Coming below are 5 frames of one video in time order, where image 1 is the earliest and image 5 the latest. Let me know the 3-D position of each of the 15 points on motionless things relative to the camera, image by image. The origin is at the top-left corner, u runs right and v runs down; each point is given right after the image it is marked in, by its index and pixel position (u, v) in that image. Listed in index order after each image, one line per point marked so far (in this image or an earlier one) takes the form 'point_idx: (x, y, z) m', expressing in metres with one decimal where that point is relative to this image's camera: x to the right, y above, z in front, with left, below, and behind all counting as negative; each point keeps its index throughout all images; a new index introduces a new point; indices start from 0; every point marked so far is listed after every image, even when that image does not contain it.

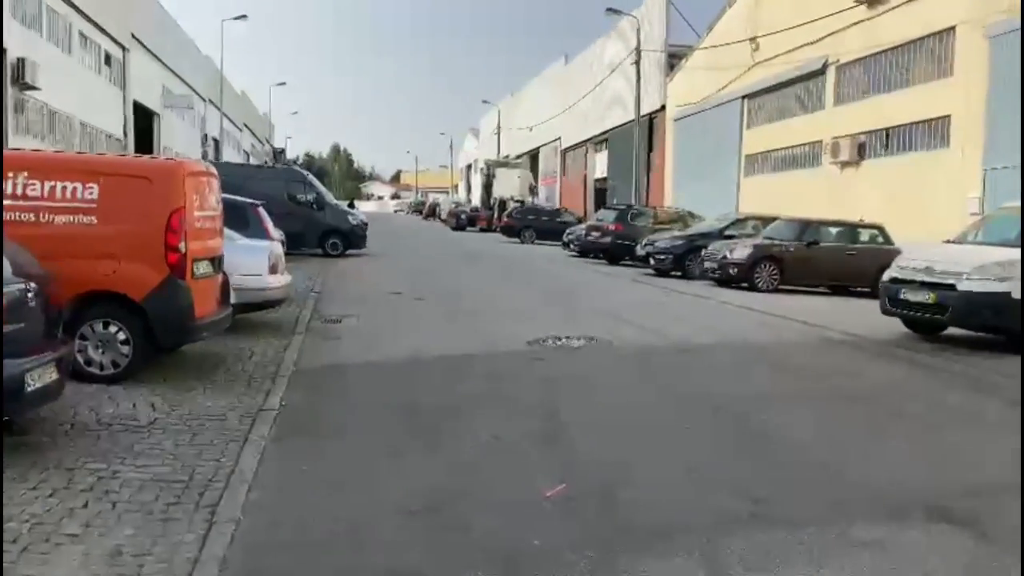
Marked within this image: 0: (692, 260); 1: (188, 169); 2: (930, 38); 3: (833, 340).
0: (+4.2, +0.6, +19.6) m
1: (-3.1, +1.1, +8.0) m
2: (+9.5, +5.6, +19.0) m
3: (+4.2, -0.7, +10.9) m
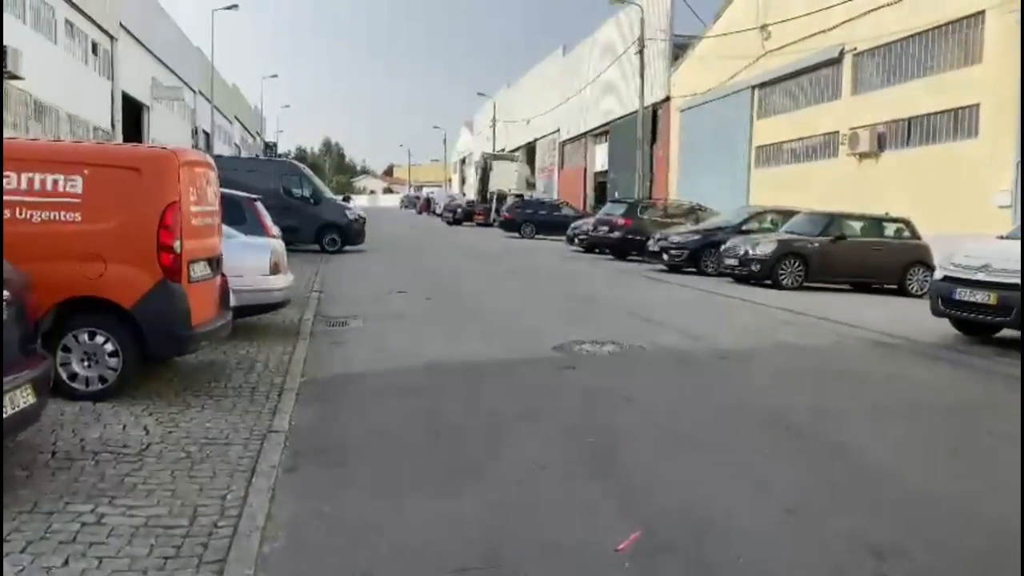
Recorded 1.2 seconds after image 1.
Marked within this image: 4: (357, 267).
0: (+4.4, +0.7, +18.8) m
1: (-2.8, +1.1, +7.2) m
2: (+9.7, +5.7, +18.2) m
3: (+4.4, -0.7, +10.1) m
4: (-3.5, +0.5, +19.2) m
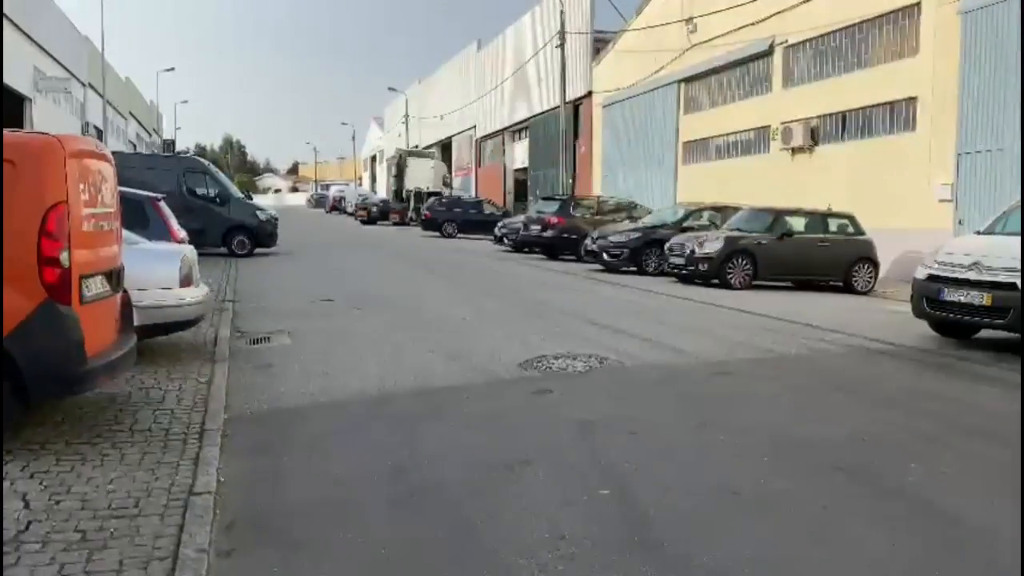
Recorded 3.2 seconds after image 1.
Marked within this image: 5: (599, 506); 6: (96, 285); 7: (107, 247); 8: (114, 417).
0: (+2.9, +0.7, +18.0) m
1: (-3.0, +0.9, +5.7) m
2: (+8.1, +5.8, +18.0) m
3: (+3.9, -0.7, +9.4) m
4: (-5.0, +0.3, +17.5) m
5: (+0.5, -1.2, +4.7) m
6: (-2.9, 0.0, +6.0) m
7: (-3.0, +0.3, +6.3) m
8: (-3.1, -1.0, +6.5) m
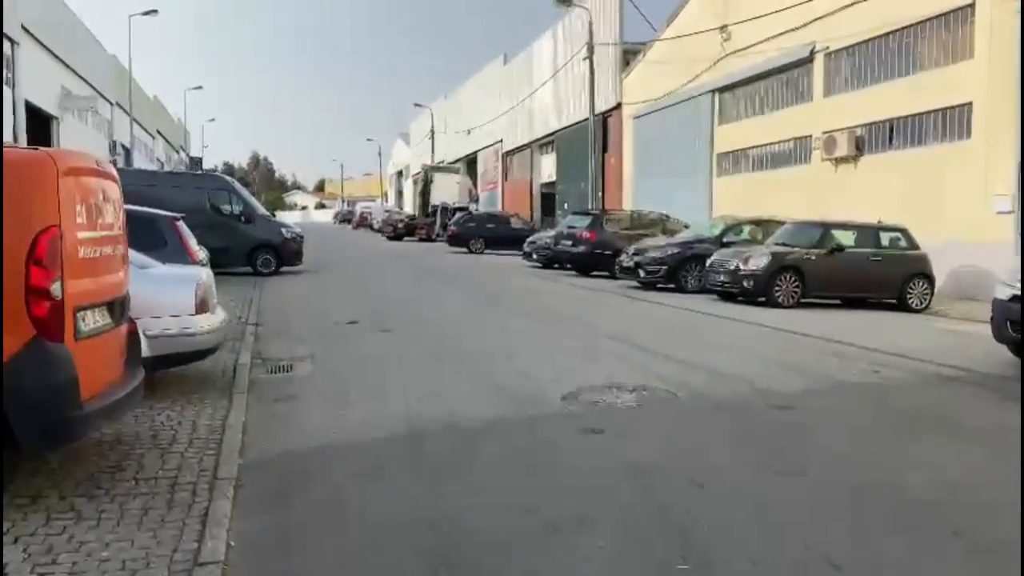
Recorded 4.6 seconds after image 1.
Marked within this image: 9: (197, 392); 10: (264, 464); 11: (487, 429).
0: (+3.6, +0.3, +17.2) m
1: (-2.7, +0.7, +5.1) m
2: (+8.8, +5.5, +17.1) m
3: (+4.3, -0.9, +8.5) m
4: (-4.3, -0.1, +17.0) m
5: (+0.8, -1.4, +4.0) m
6: (-2.6, -0.2, +5.3) m
7: (-2.7, +0.1, +5.6) m
8: (-2.7, -1.2, +5.8) m
9: (-3.0, -1.0, +8.0) m
10: (-1.7, -1.2, +5.9) m
11: (-0.2, -1.1, +6.5) m
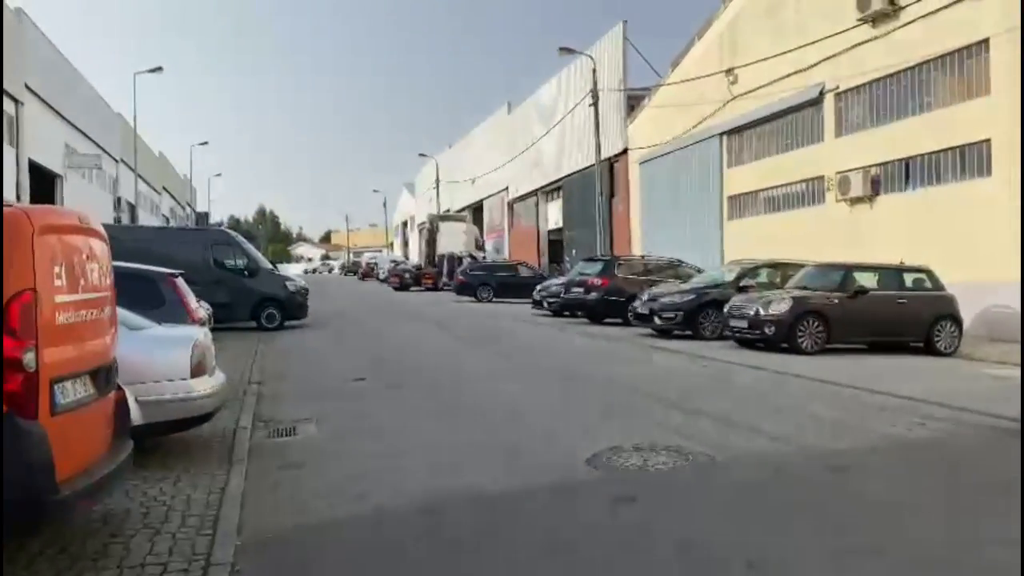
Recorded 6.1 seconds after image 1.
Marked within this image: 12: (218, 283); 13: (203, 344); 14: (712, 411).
0: (+3.8, -0.6, +16.7) m
1: (-2.6, +0.4, +4.6) m
2: (+8.9, +4.7, +16.8) m
3: (+4.5, -1.3, +7.9) m
4: (-4.1, -1.2, +16.5) m
5: (+0.9, -1.6, +3.4) m
6: (-2.5, -0.6, +4.8) m
7: (-2.6, -0.3, +5.2) m
8: (-2.6, -1.6, +5.3) m
9: (-2.8, -1.5, +7.4) m
10: (-1.6, -1.6, +5.3) m
11: (0.0, -1.5, +6.0) m
12: (-7.0, +0.1, +20.0) m
13: (-2.9, -0.5, +7.7) m
14: (+2.1, -1.3, +8.8) m
